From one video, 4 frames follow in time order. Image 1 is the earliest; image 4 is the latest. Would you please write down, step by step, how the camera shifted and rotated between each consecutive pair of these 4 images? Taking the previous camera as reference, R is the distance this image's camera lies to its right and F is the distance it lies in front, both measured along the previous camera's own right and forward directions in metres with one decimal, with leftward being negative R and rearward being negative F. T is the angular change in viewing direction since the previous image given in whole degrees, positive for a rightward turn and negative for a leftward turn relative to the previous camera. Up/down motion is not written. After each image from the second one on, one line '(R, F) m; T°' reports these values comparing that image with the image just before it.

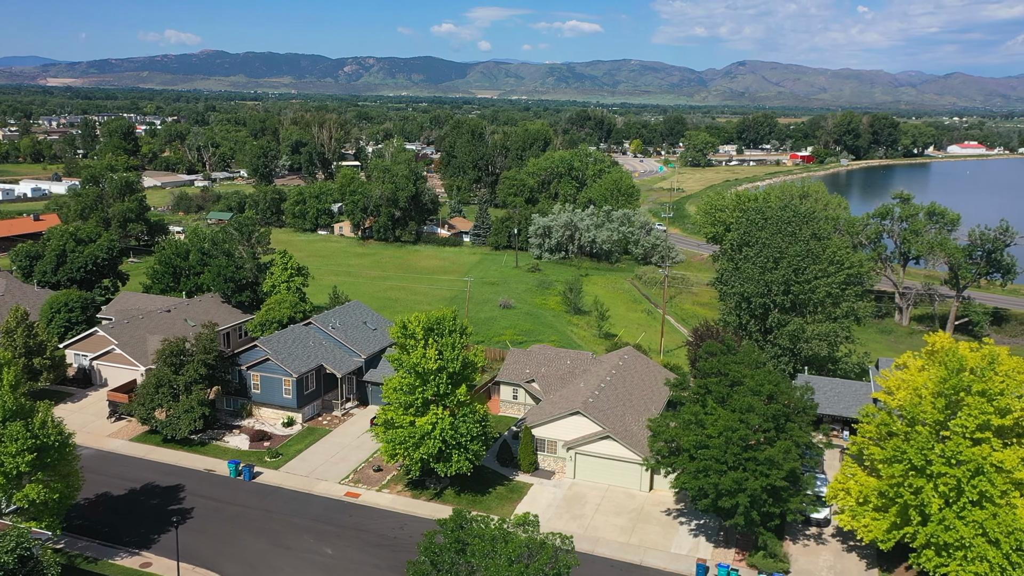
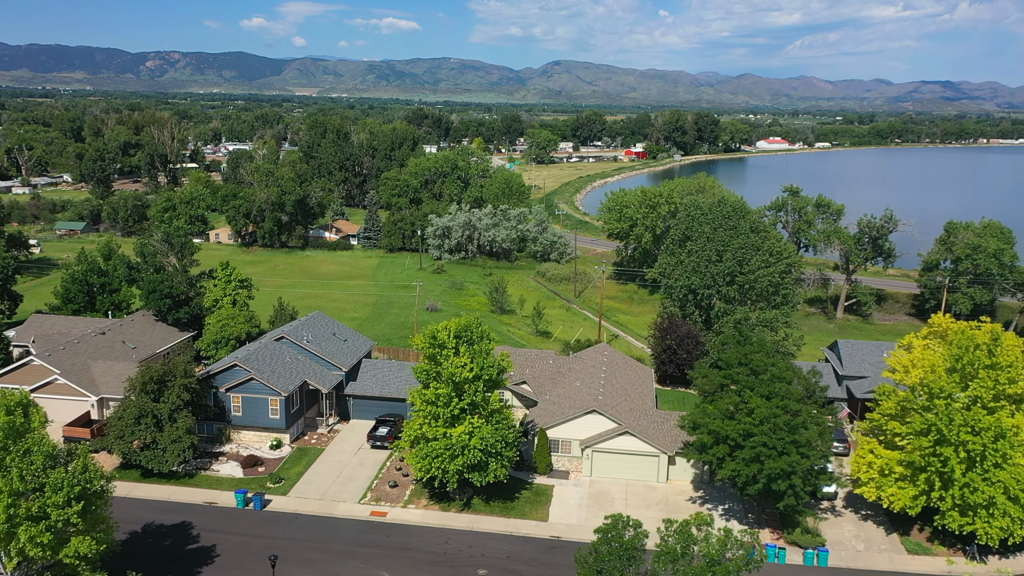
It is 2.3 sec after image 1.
(-6.4, +0.8) m; +12°
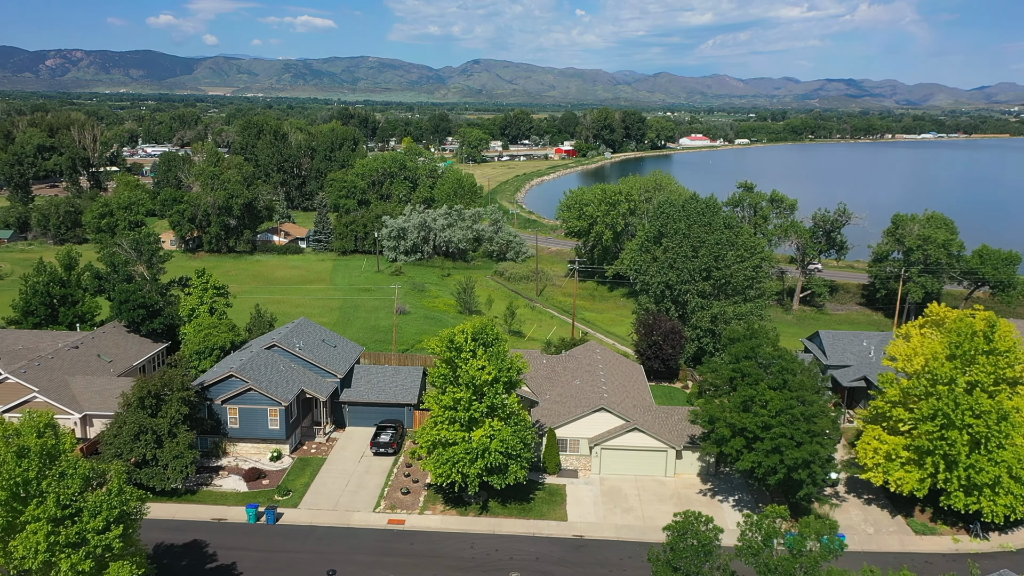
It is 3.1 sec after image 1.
(-2.9, +0.2) m; +5°
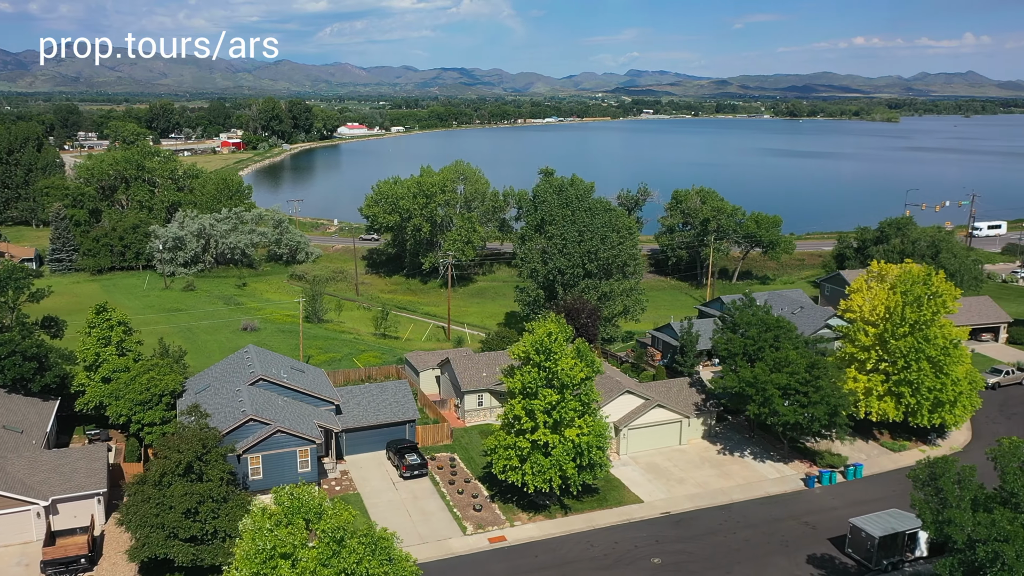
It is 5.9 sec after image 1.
(-13.0, +3.1) m; +24°
